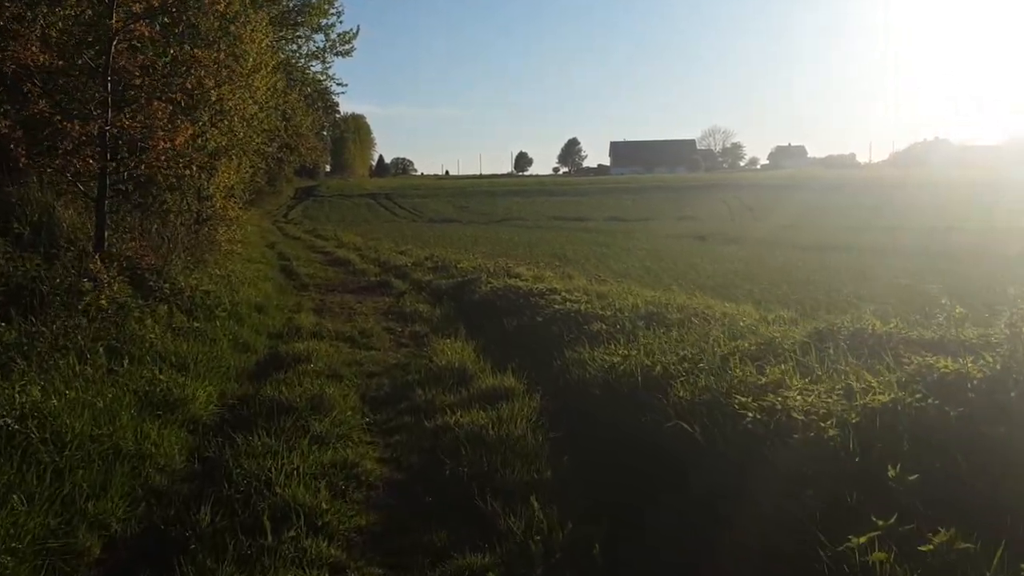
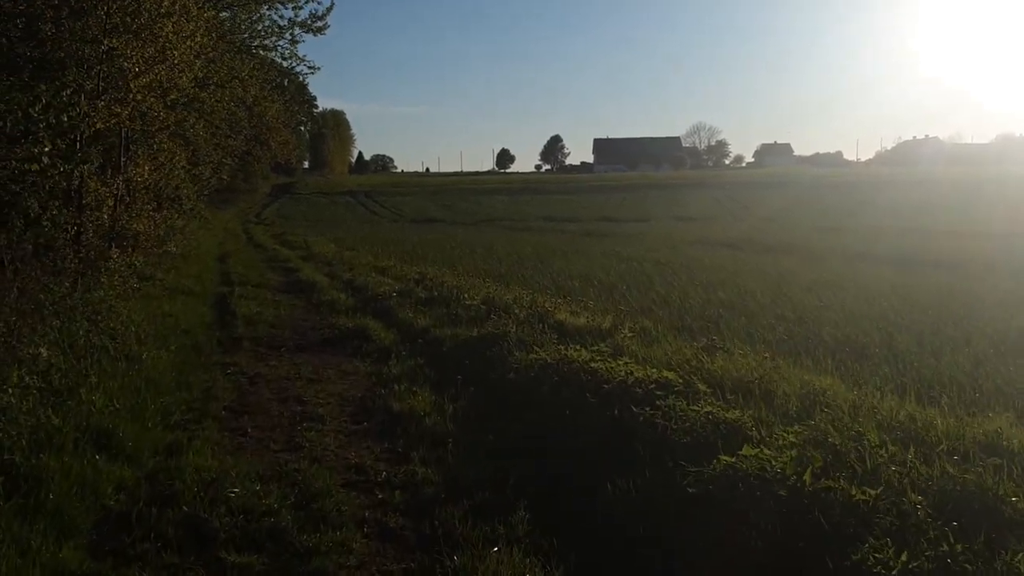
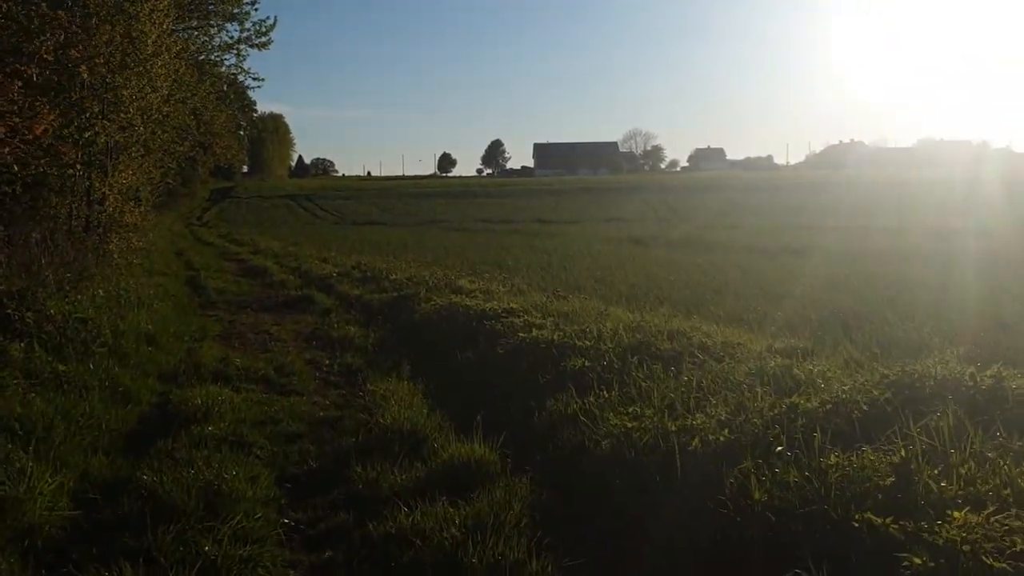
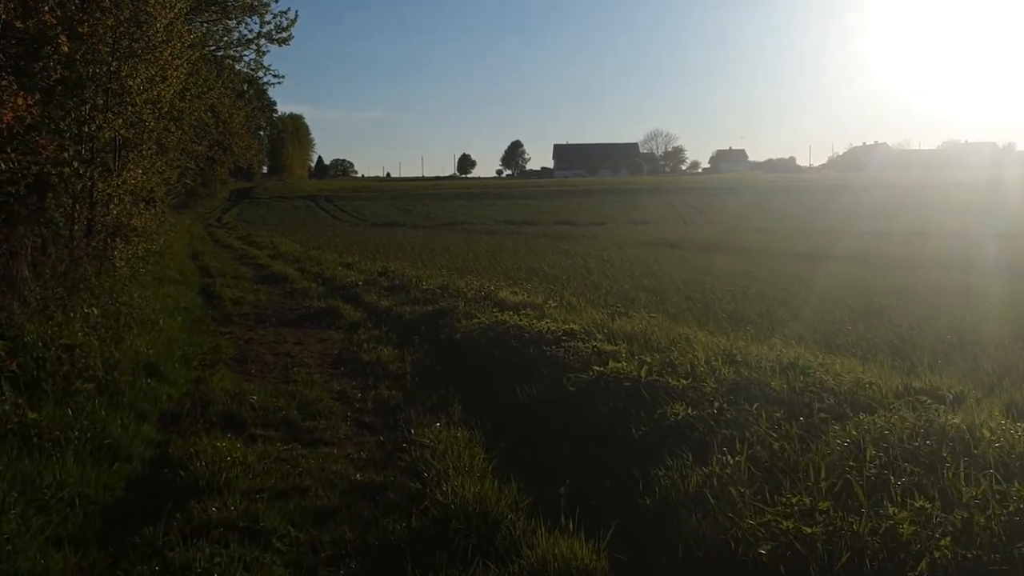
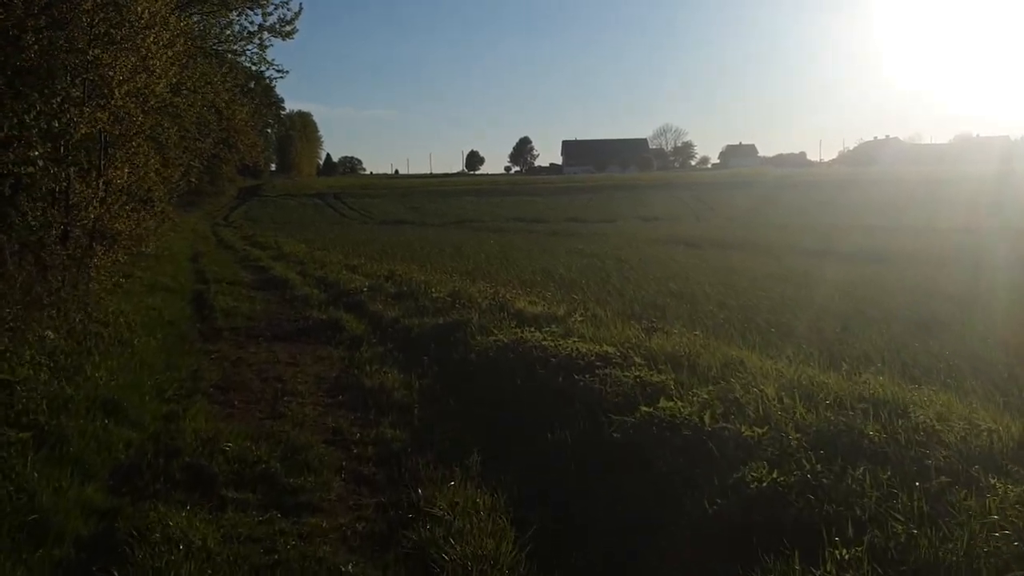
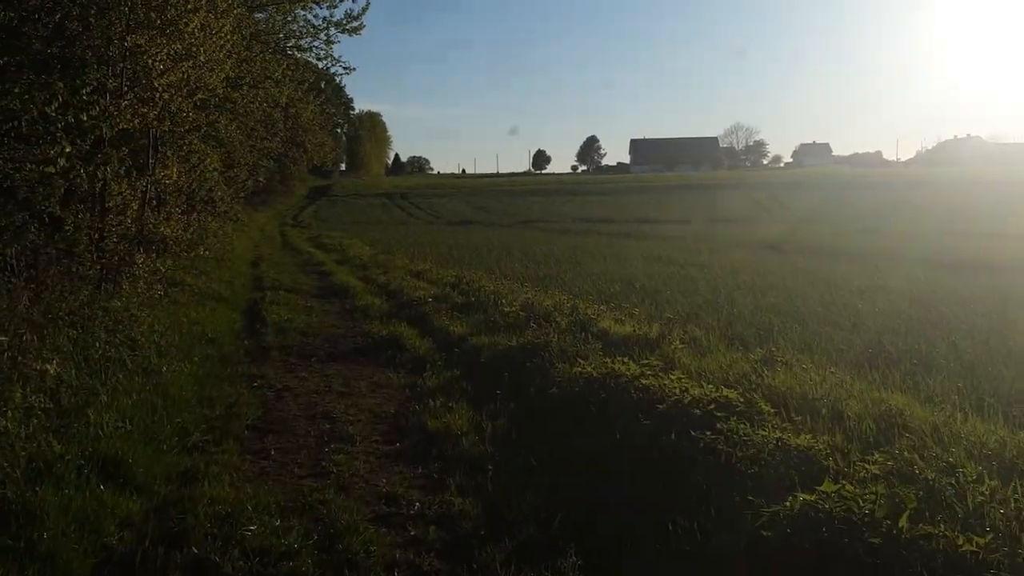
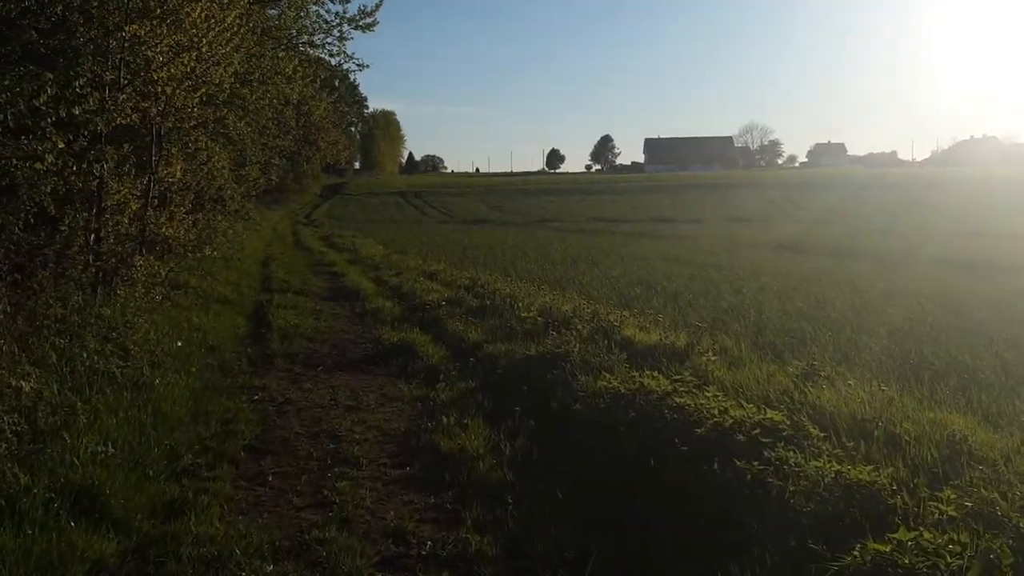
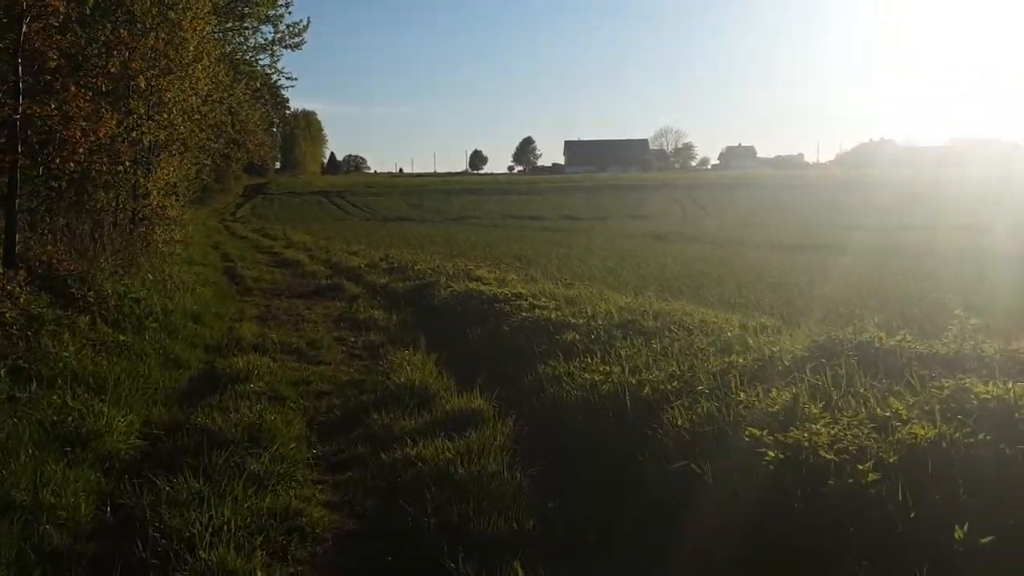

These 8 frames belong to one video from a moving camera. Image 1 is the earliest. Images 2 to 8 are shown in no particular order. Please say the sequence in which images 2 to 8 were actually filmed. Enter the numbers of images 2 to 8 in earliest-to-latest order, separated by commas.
8, 3, 4, 5, 2, 6, 7
